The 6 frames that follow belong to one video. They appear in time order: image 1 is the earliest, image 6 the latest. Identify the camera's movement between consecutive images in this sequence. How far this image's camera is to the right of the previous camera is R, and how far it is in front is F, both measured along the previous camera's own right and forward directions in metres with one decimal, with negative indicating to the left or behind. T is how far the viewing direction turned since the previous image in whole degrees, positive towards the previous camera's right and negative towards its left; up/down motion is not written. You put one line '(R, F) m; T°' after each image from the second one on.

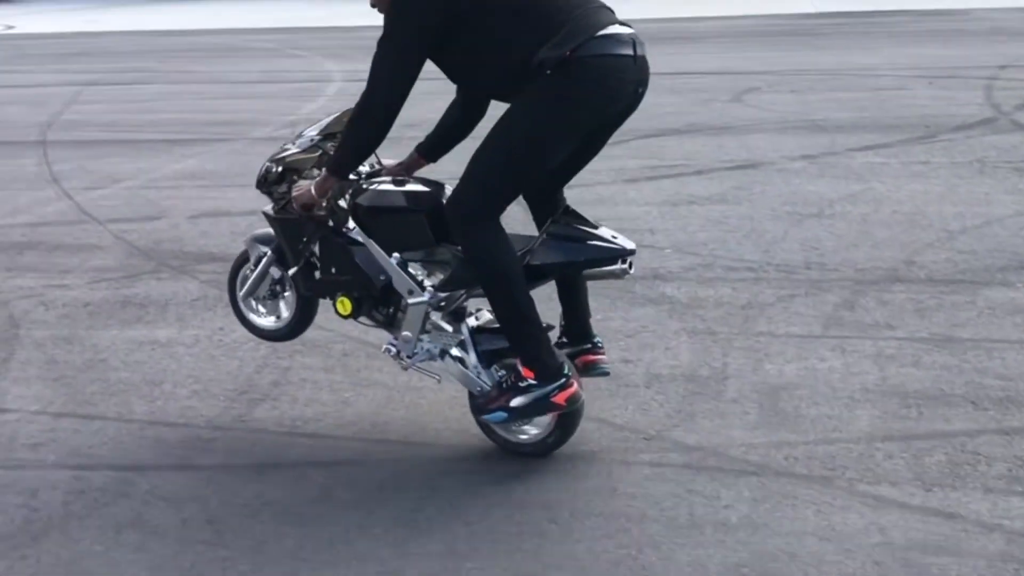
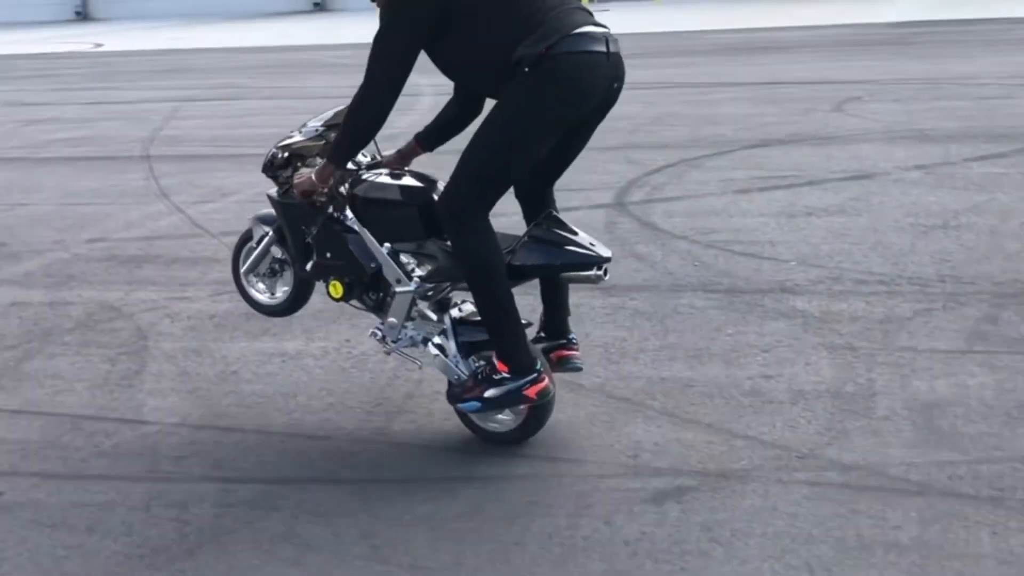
(-0.3, +0.1) m; -3°
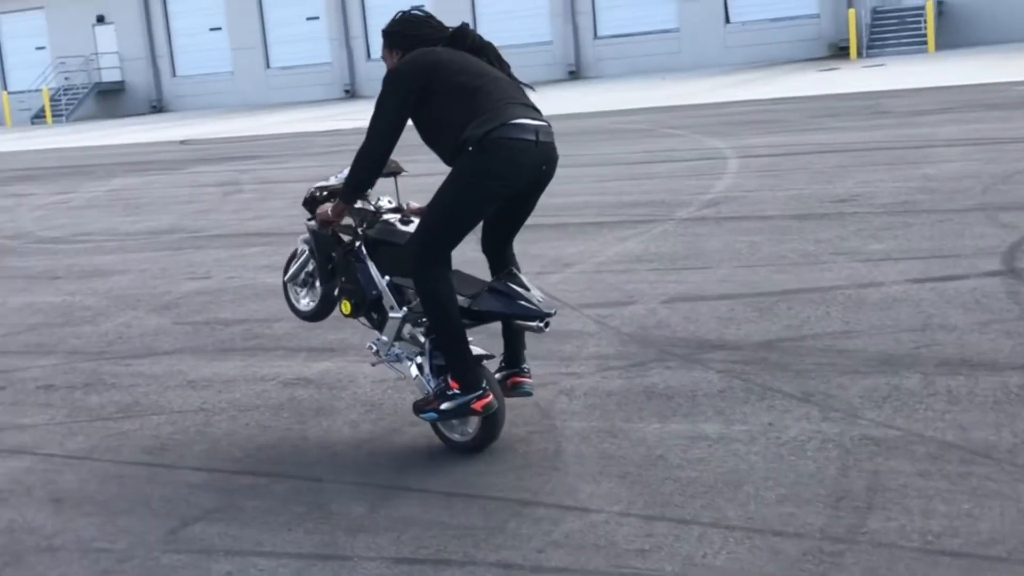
(-0.9, +0.3) m; -11°
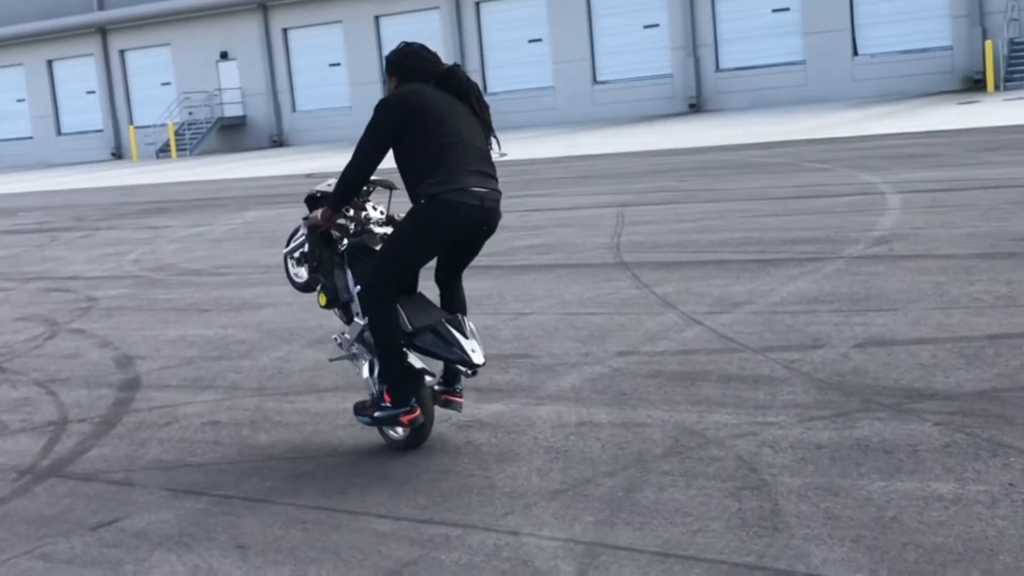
(-0.5, +0.3) m; -5°
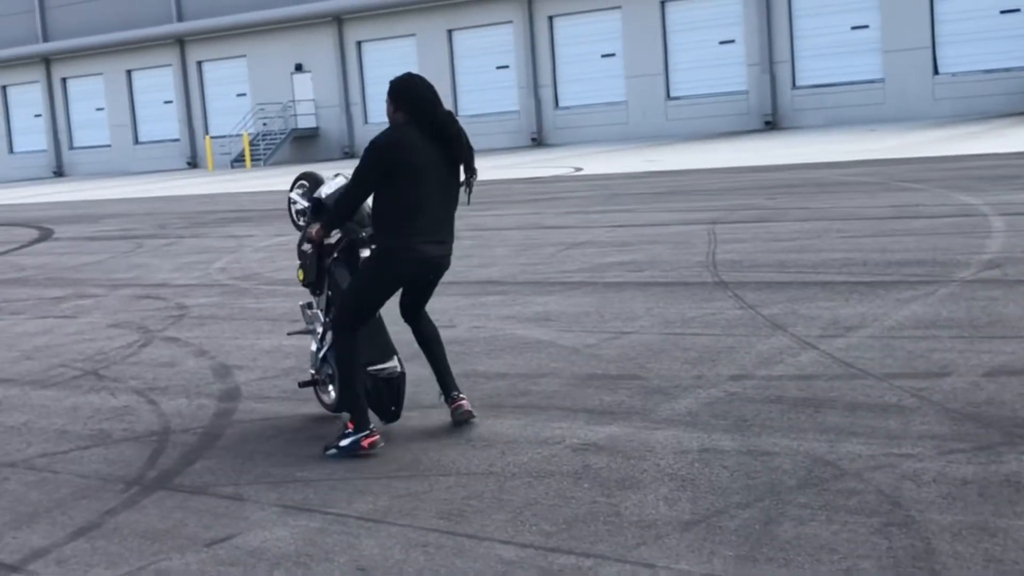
(-0.3, +0.2) m; -3°
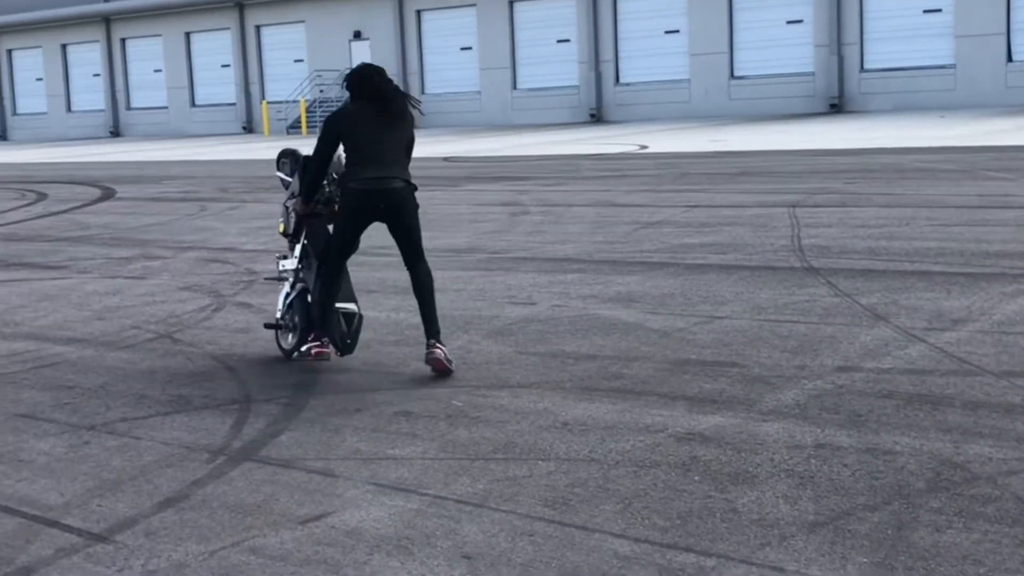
(-0.3, +0.3) m; -2°
